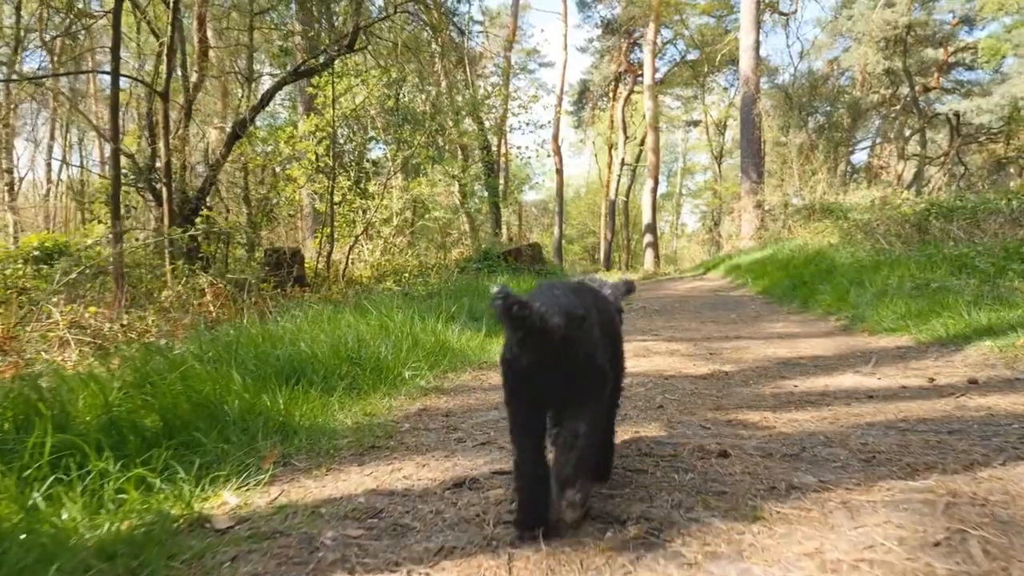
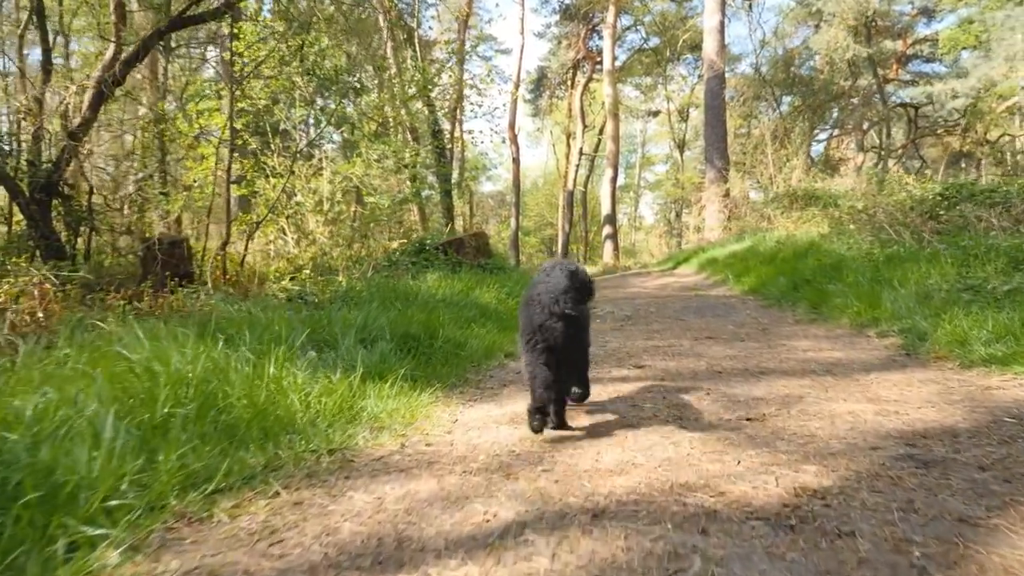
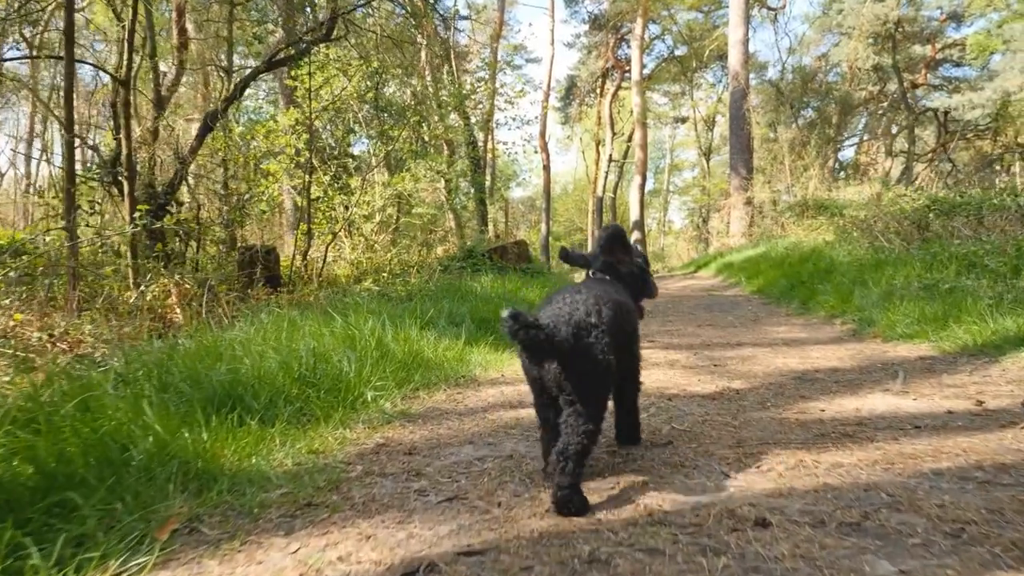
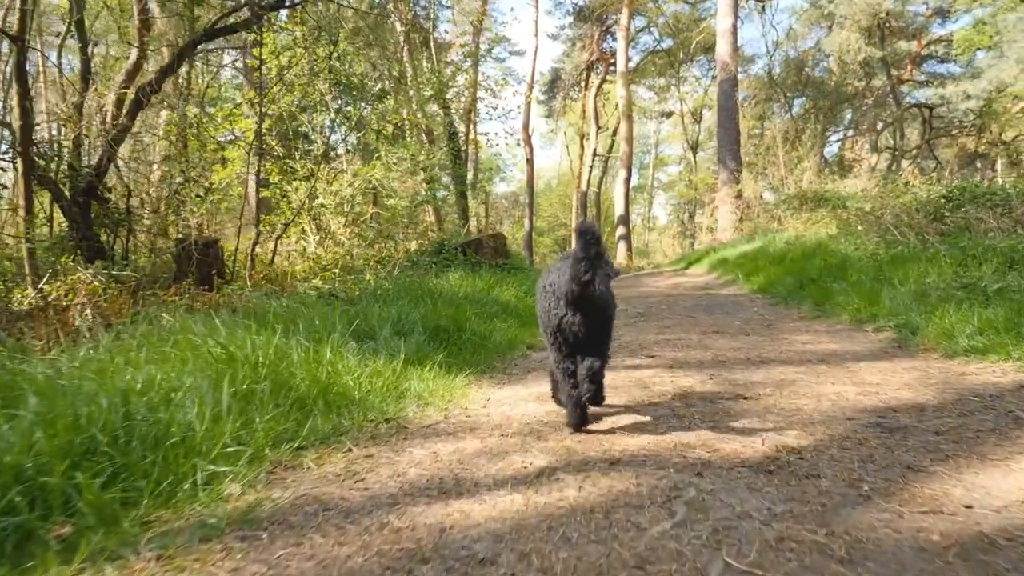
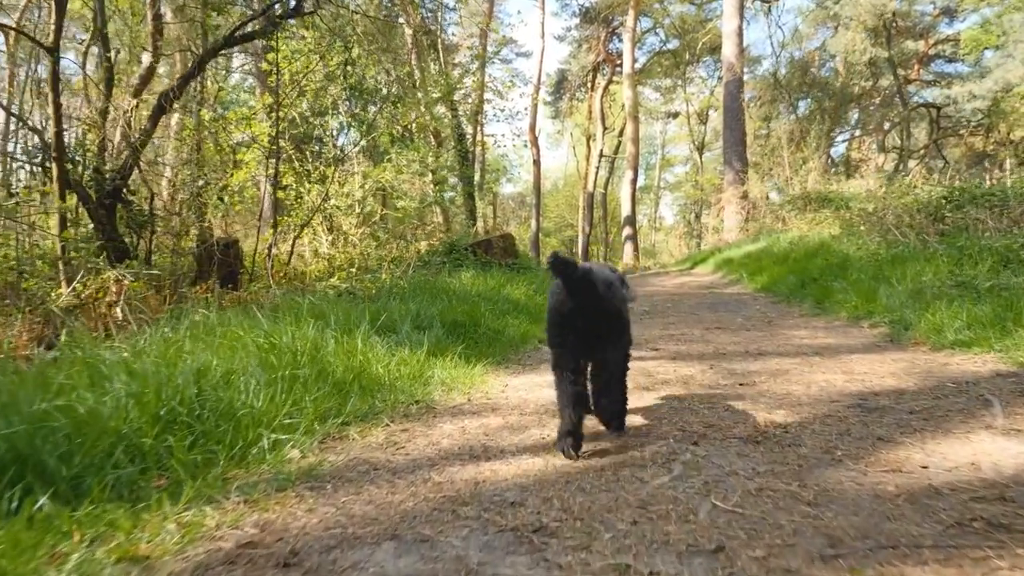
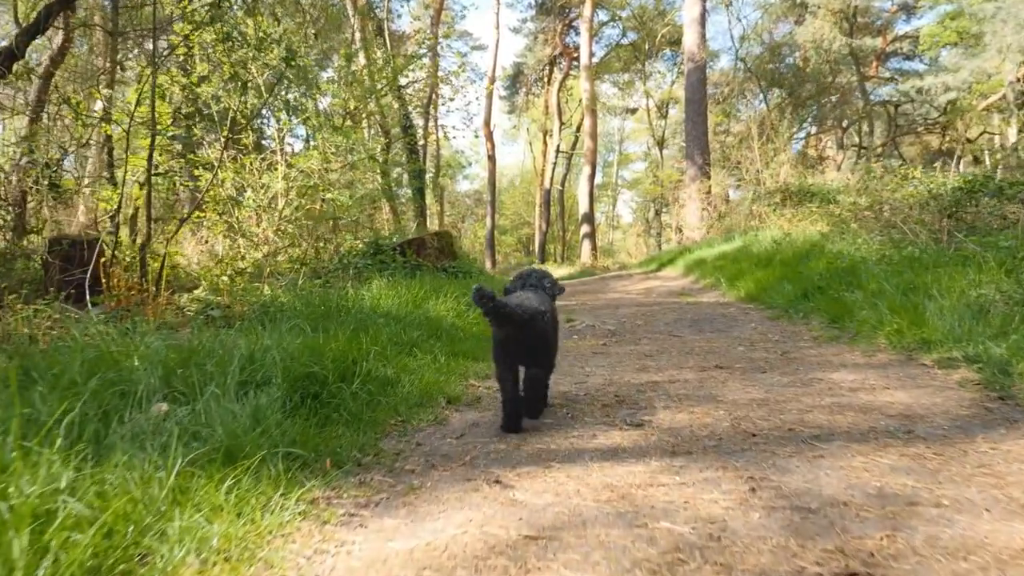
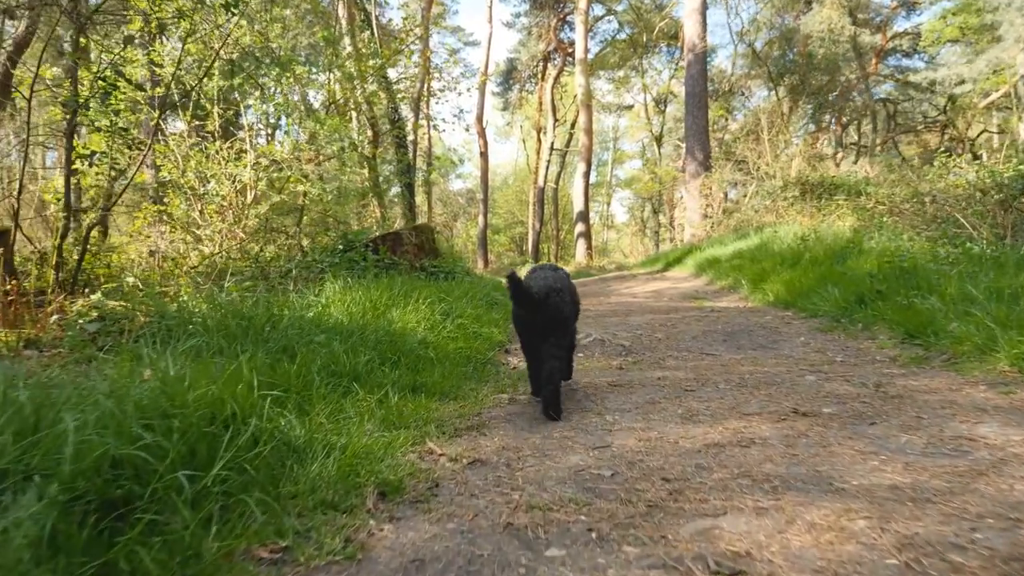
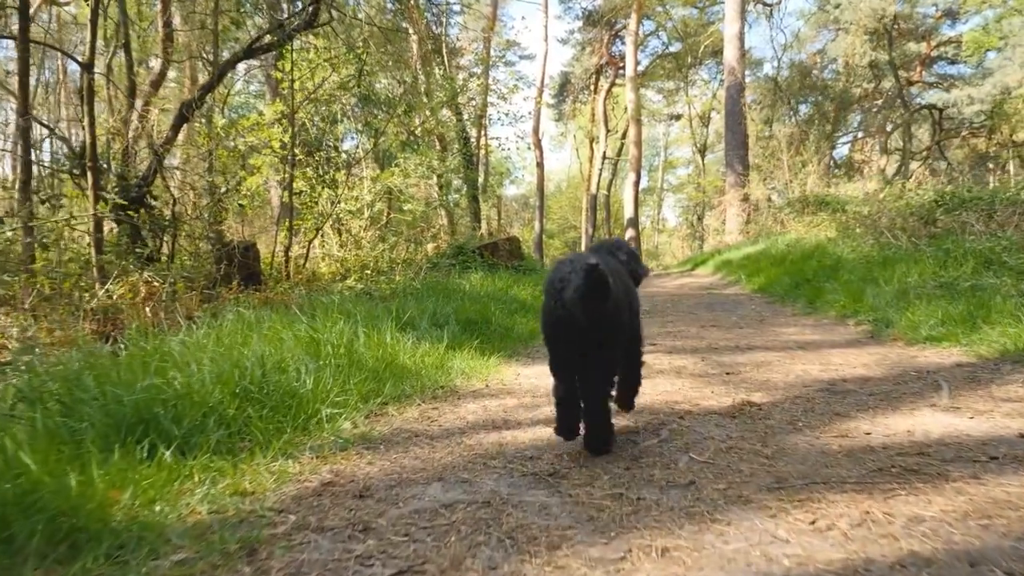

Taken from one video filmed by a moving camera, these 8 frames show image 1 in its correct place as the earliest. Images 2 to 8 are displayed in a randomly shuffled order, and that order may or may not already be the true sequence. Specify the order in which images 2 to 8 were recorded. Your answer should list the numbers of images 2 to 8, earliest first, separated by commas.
3, 8, 5, 4, 2, 6, 7
